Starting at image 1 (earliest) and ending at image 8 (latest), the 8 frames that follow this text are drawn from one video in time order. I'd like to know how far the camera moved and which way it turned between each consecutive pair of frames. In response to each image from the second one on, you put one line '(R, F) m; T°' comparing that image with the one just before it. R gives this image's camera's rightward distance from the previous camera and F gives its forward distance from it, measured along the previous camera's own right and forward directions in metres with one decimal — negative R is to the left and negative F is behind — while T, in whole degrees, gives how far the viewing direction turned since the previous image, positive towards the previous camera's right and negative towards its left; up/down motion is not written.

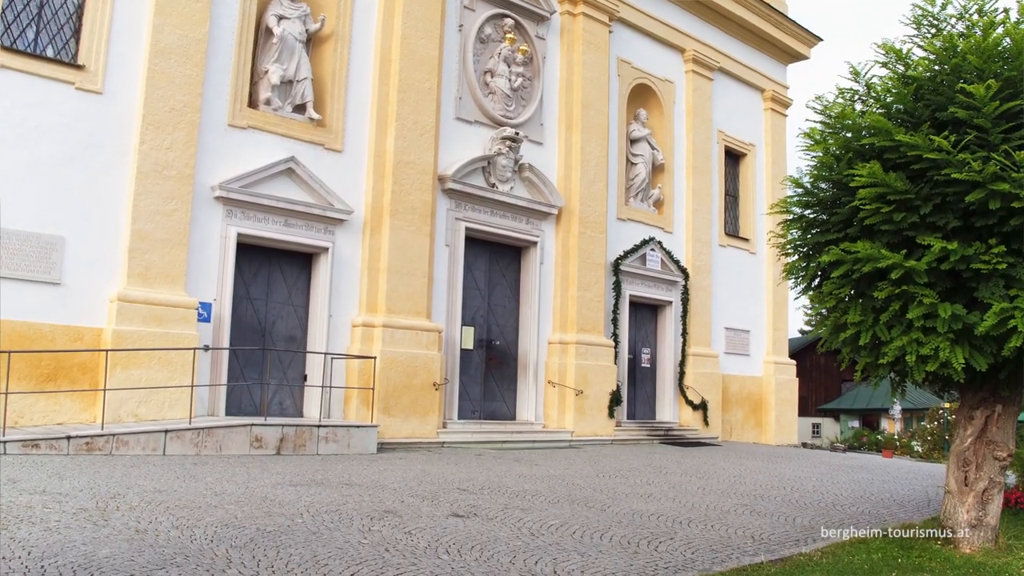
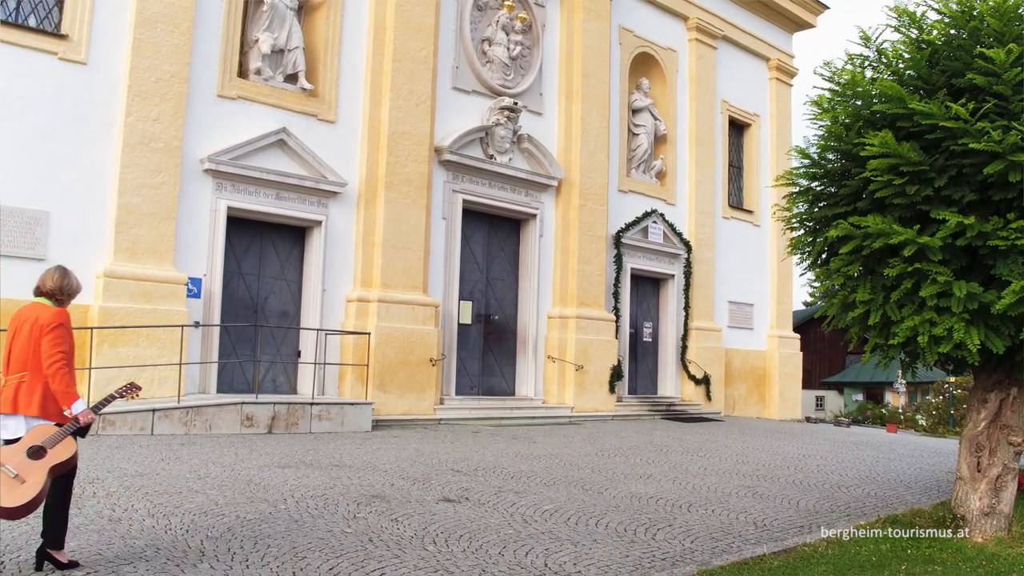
(+0.1, +0.3) m; 0°
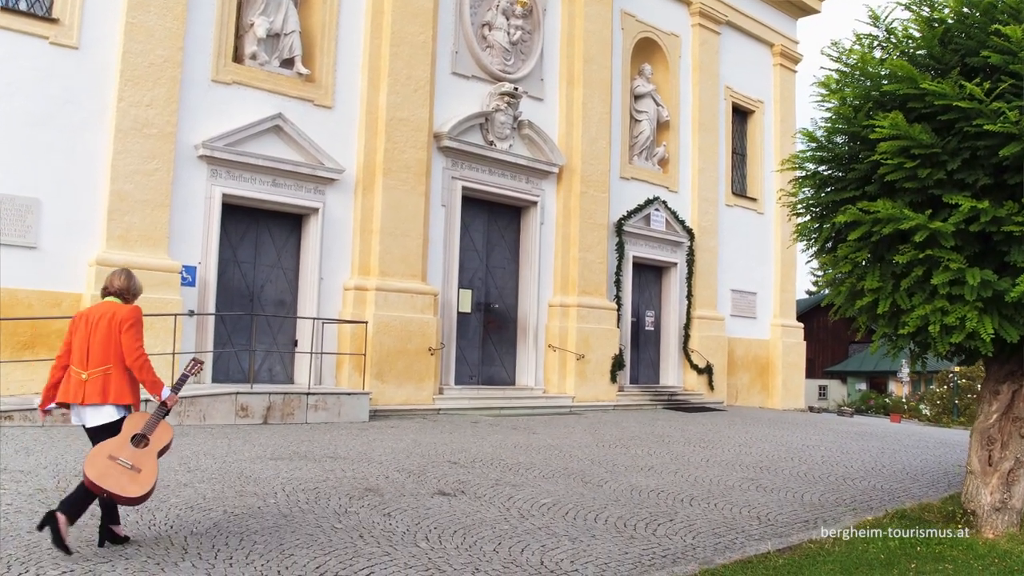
(0.0, +0.2) m; 0°
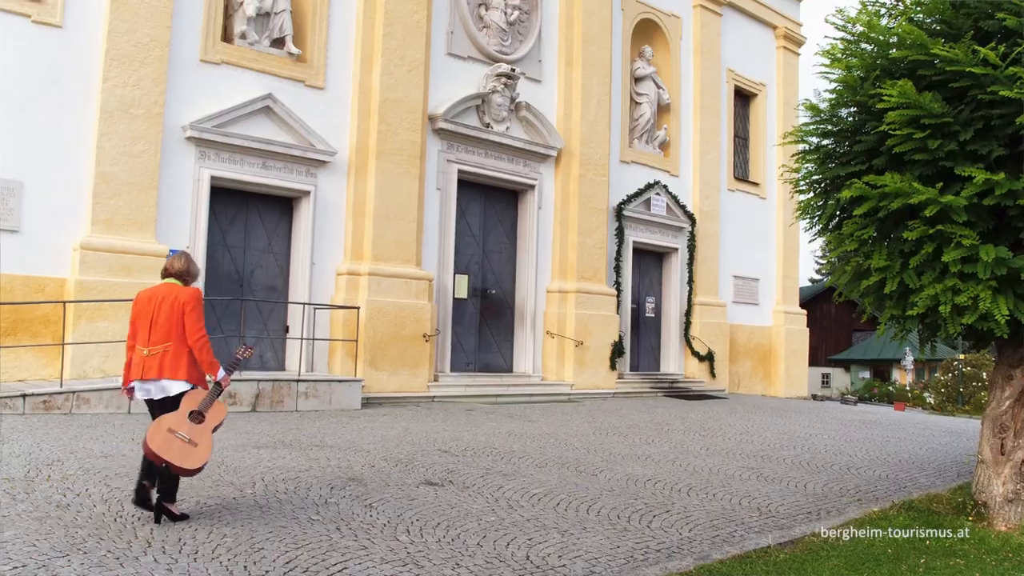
(+0.1, +0.3) m; 0°
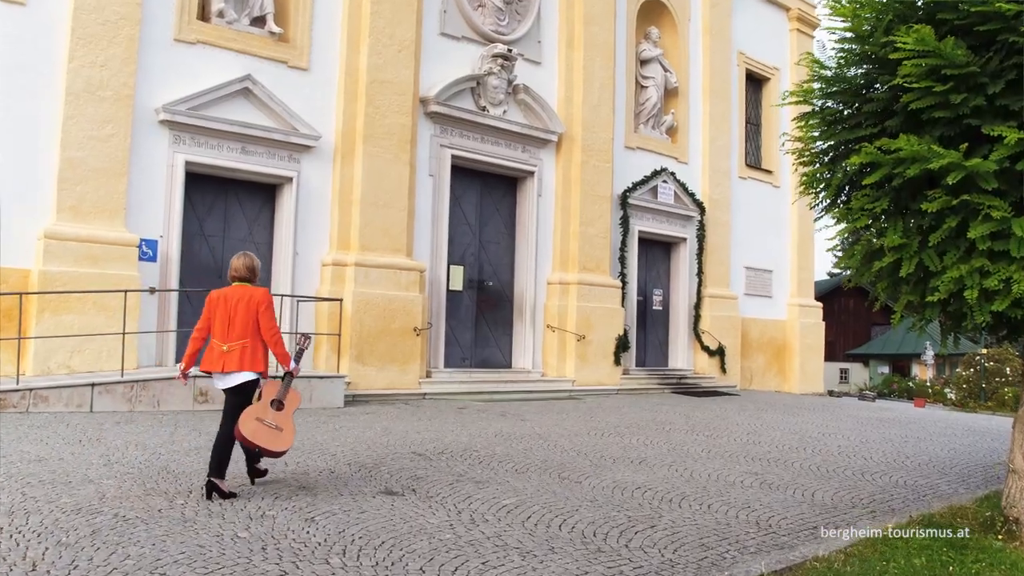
(+0.3, +0.7) m; -1°
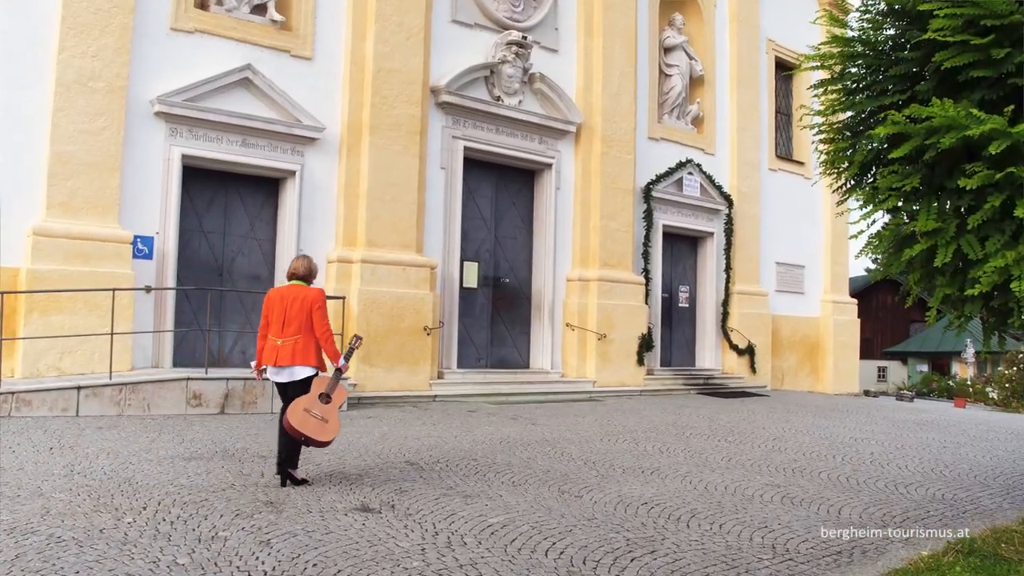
(+0.3, +0.6) m; -2°
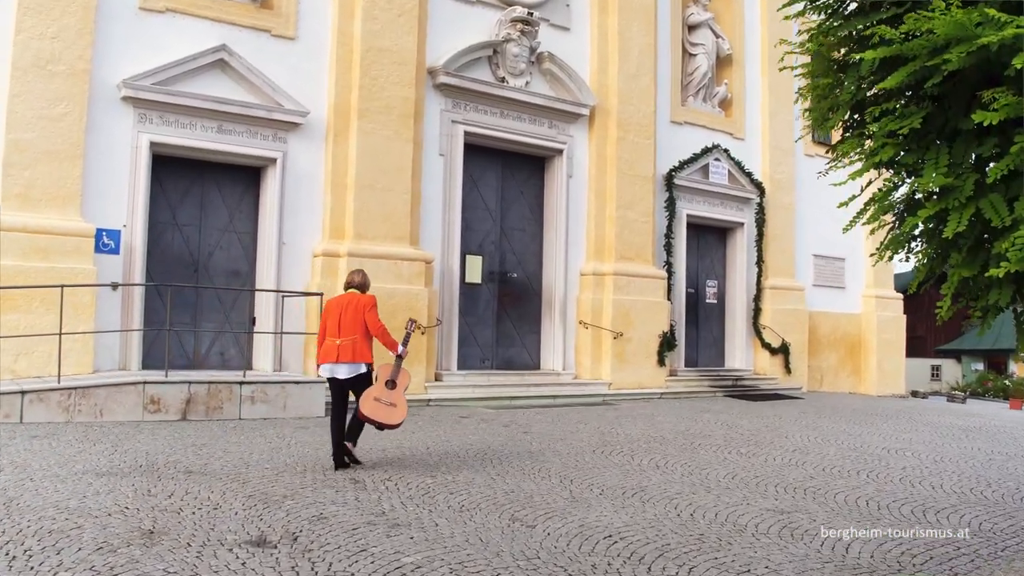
(+0.6, +1.0) m; -3°
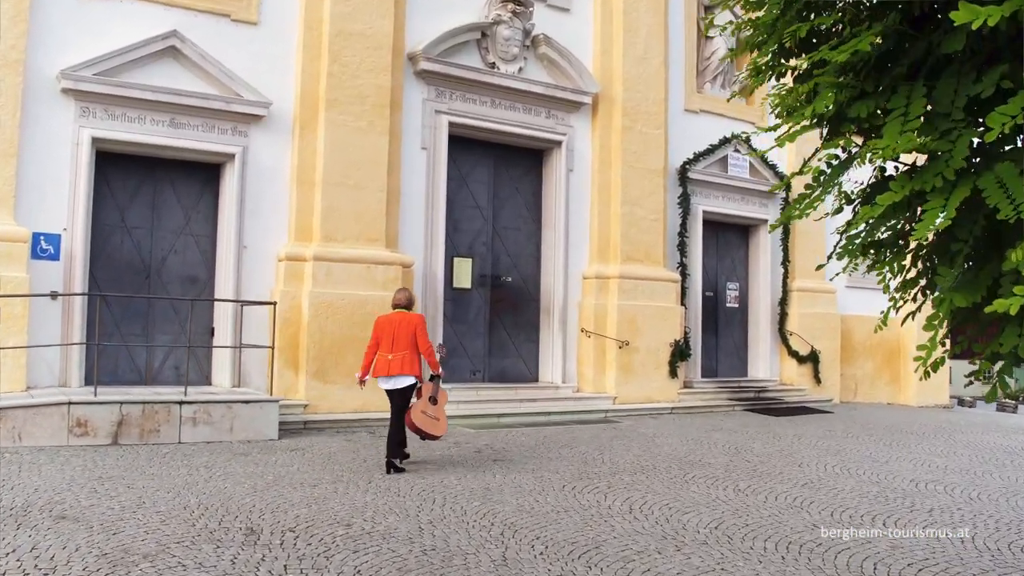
(+0.7, +1.1) m; -3°
